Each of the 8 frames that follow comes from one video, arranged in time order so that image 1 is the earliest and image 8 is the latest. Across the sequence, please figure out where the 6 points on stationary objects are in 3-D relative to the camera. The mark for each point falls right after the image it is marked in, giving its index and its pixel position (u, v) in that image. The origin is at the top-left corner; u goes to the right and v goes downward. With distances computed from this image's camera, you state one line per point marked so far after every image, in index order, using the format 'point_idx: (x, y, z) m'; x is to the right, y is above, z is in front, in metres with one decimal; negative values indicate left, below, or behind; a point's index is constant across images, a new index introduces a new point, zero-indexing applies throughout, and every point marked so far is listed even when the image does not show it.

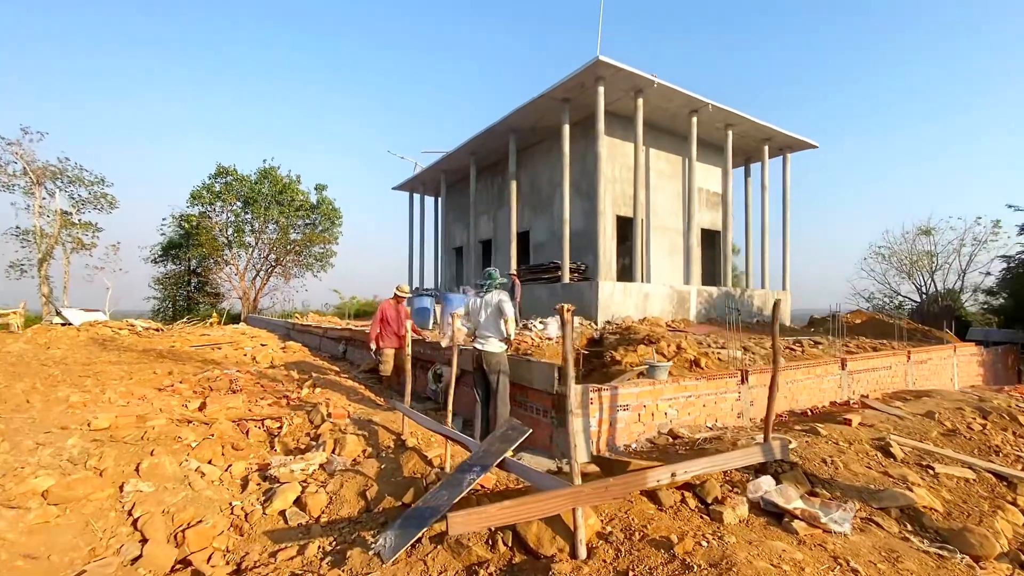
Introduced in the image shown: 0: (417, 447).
0: (-0.8, -1.4, +4.3) m
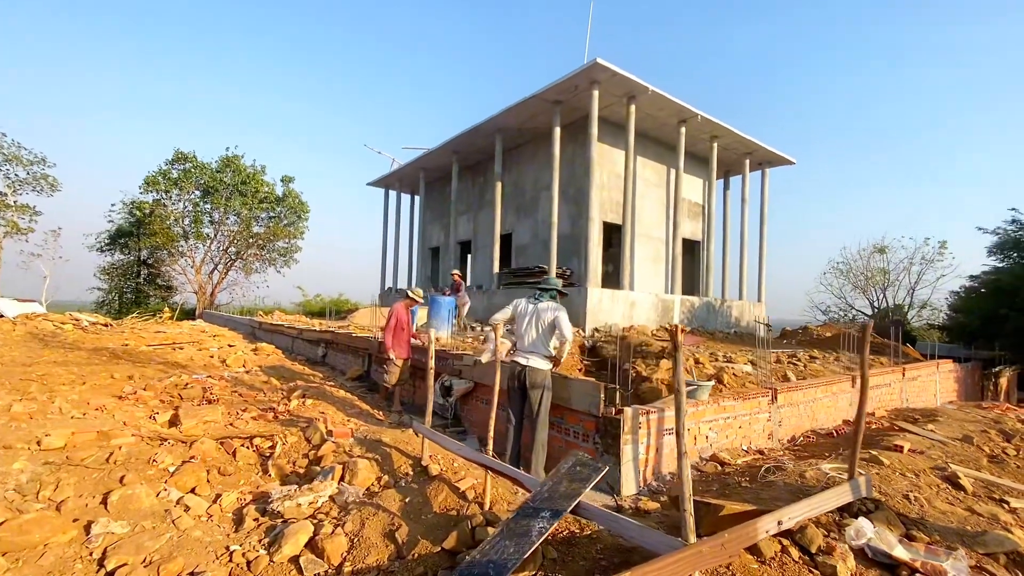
0: (-0.5, -1.4, +3.8) m
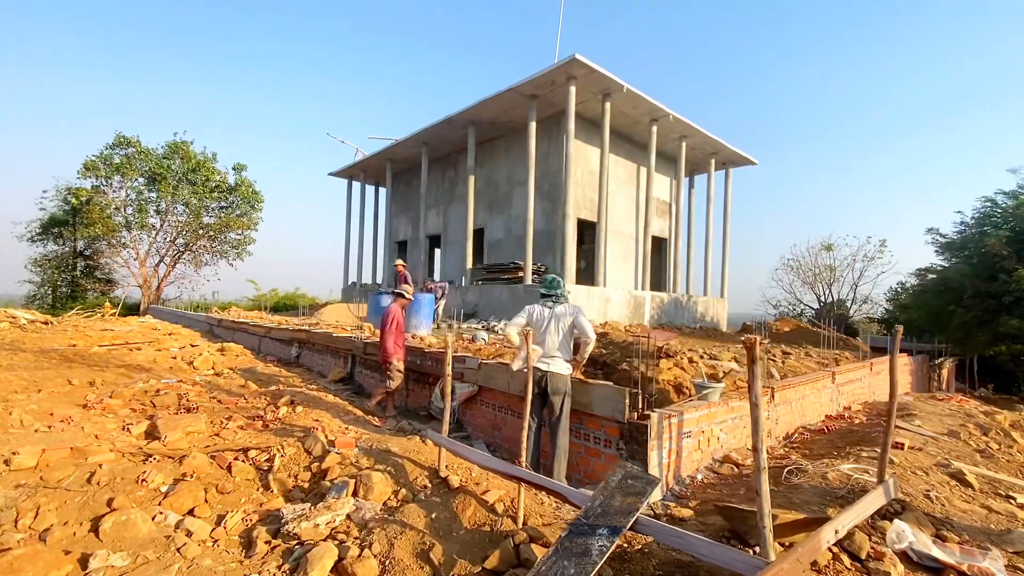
0: (-0.3, -1.5, +3.6) m
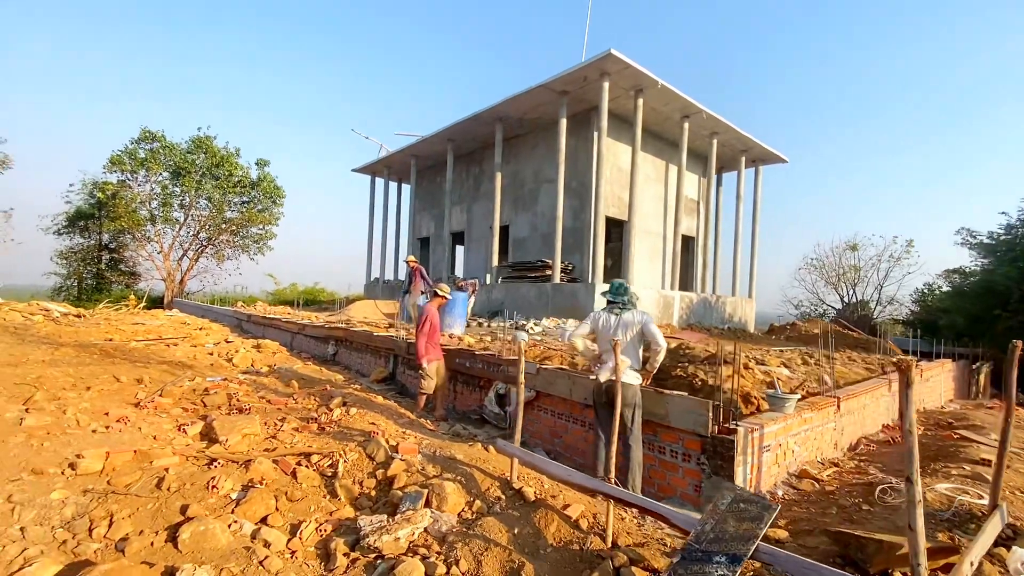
0: (+0.2, -1.5, +3.5) m
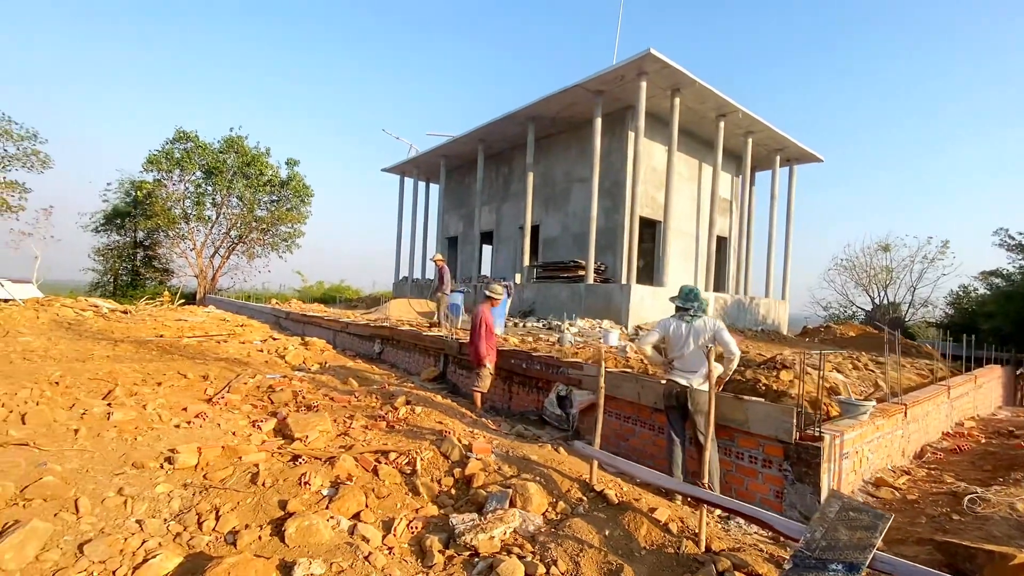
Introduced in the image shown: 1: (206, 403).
0: (+0.8, -1.5, +3.6) m
1: (-3.4, -1.3, +5.6) m
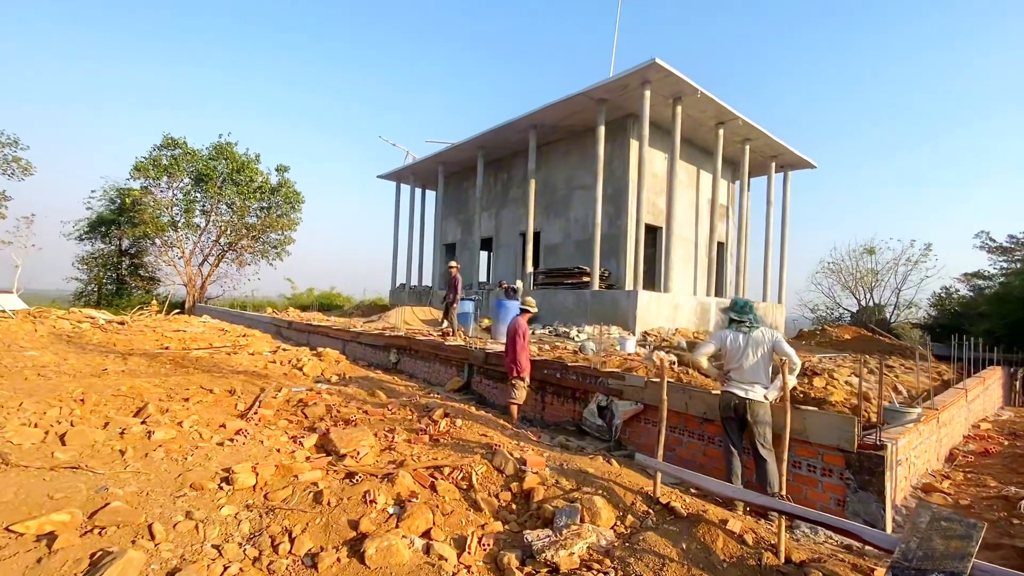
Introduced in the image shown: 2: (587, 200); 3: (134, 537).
0: (+1.3, -1.6, +3.6) m
1: (-3.0, -1.5, +5.5) m
2: (+2.5, +2.9, +16.3) m
3: (-2.3, -1.5, +2.9) m
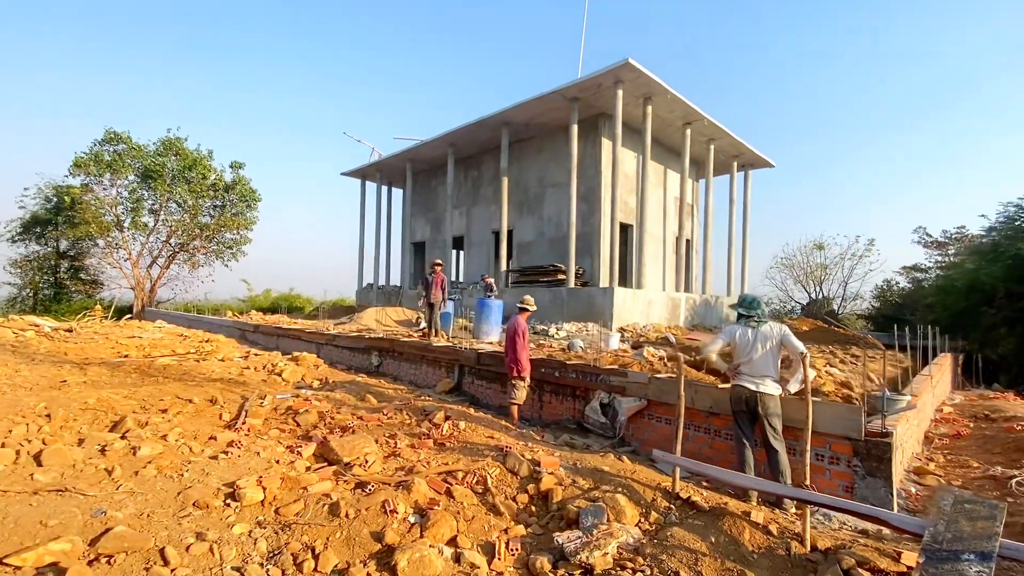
0: (+1.5, -1.6, +3.6) m
1: (-3.0, -1.5, +5.2) m
2: (+1.6, +3.0, +16.3) m
3: (-2.0, -1.5, +2.7) m
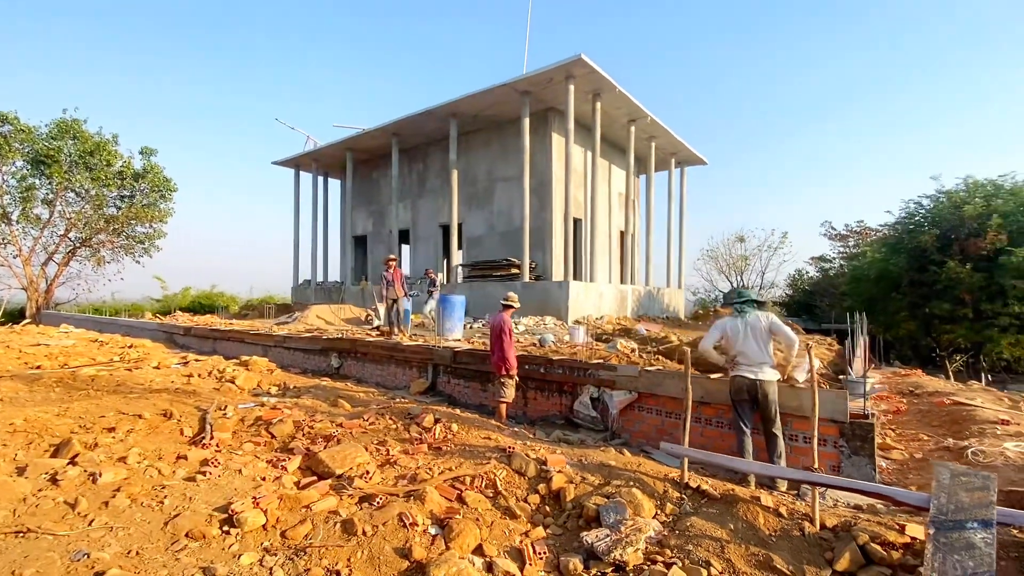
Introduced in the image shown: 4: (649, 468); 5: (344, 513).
0: (+1.6, -1.6, +3.8) m
1: (-3.0, -1.5, +4.7) m
2: (-0.1, +3.2, +16.3) m
3: (-1.7, -1.6, +2.4) m
4: (+1.1, -1.5, +4.2) m
5: (-1.2, -1.6, +3.5) m
